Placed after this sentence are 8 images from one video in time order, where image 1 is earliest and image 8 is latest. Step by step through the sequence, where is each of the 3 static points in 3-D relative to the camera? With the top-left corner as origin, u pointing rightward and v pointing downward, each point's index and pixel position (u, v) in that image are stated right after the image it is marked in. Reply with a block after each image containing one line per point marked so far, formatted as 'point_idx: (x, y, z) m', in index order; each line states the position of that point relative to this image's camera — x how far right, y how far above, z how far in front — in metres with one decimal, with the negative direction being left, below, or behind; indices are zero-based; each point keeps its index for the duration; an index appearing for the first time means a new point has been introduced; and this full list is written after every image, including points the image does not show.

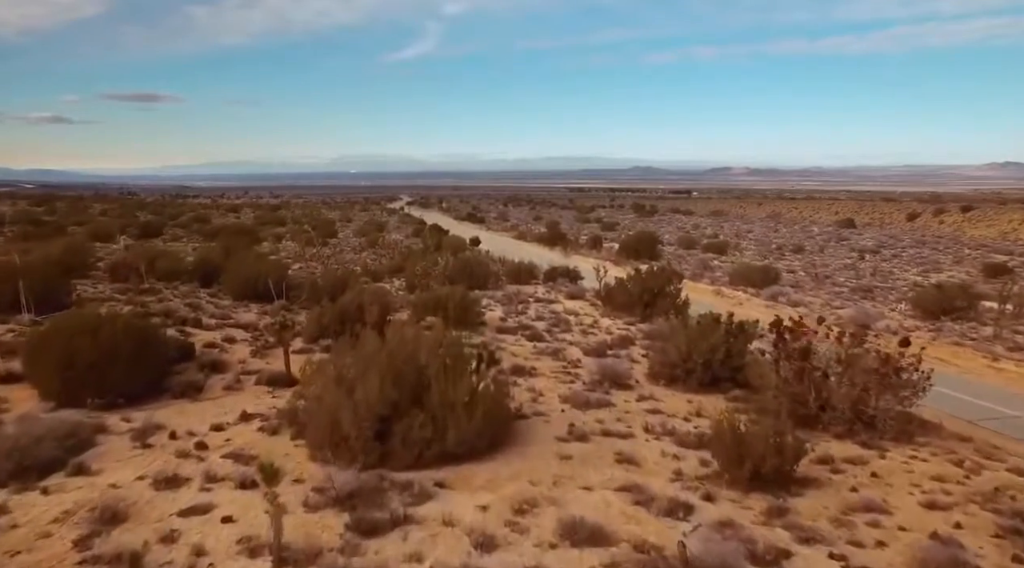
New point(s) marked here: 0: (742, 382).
0: (+4.0, -1.7, +12.5) m
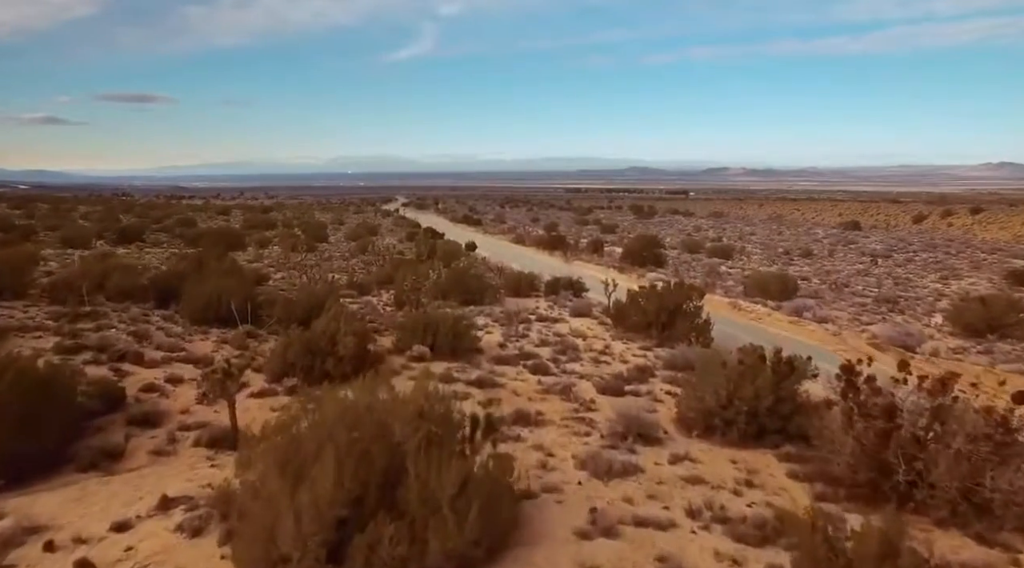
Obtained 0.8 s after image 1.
0: (+4.1, -2.2, +10.3) m
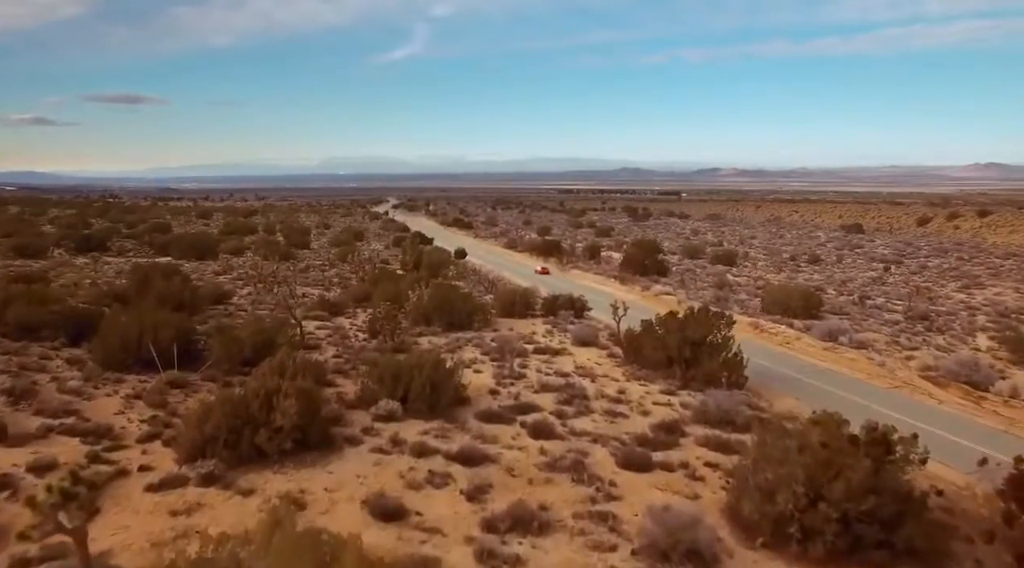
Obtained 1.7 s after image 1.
0: (+4.0, -2.7, +7.3) m
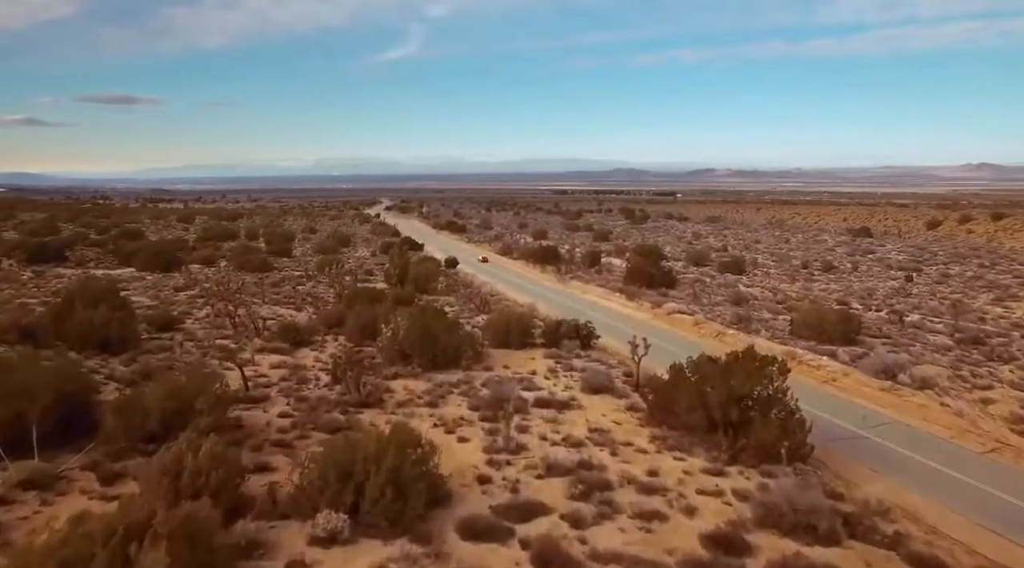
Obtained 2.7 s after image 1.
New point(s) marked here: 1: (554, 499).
0: (+4.0, -3.3, +4.0) m
1: (+0.5, -2.7, +9.1) m
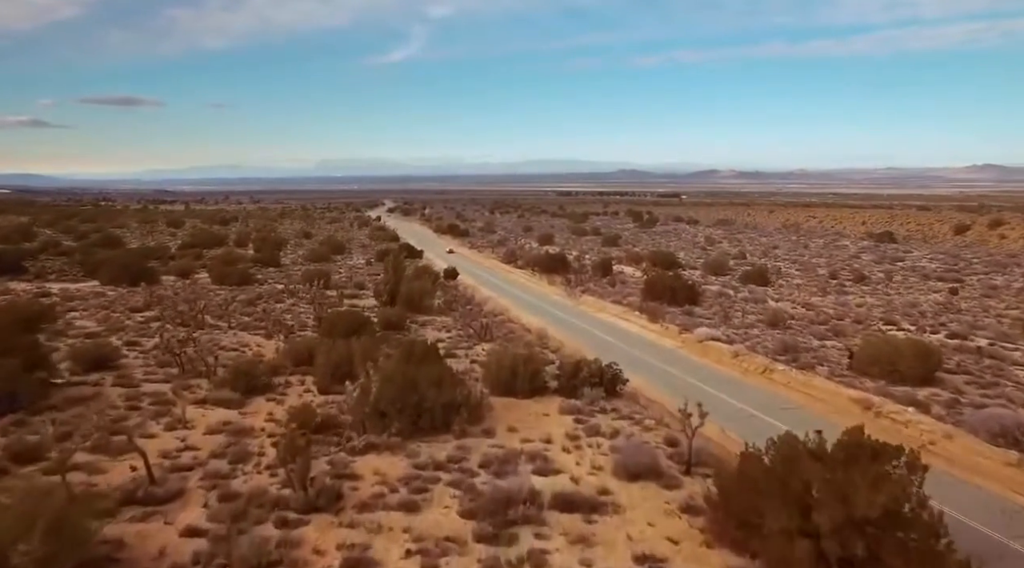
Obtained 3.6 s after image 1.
0: (+4.1, -4.0, +0.1) m
1: (+0.6, -3.4, +5.3) m
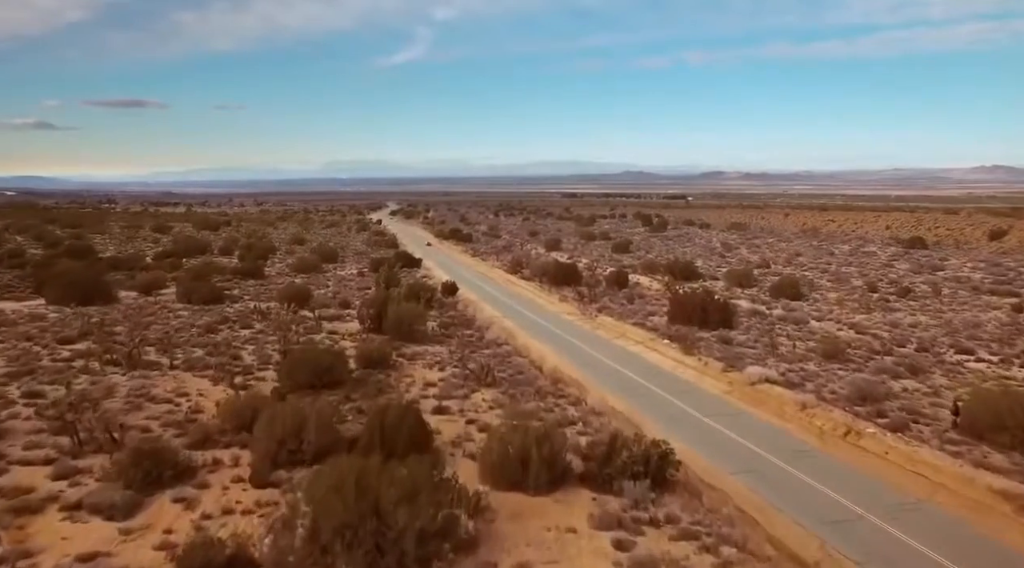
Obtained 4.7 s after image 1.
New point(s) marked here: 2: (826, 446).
0: (+4.1, -4.7, -4.3) m
1: (+0.7, -4.1, +0.8) m
2: (+6.4, -3.3, +14.5) m
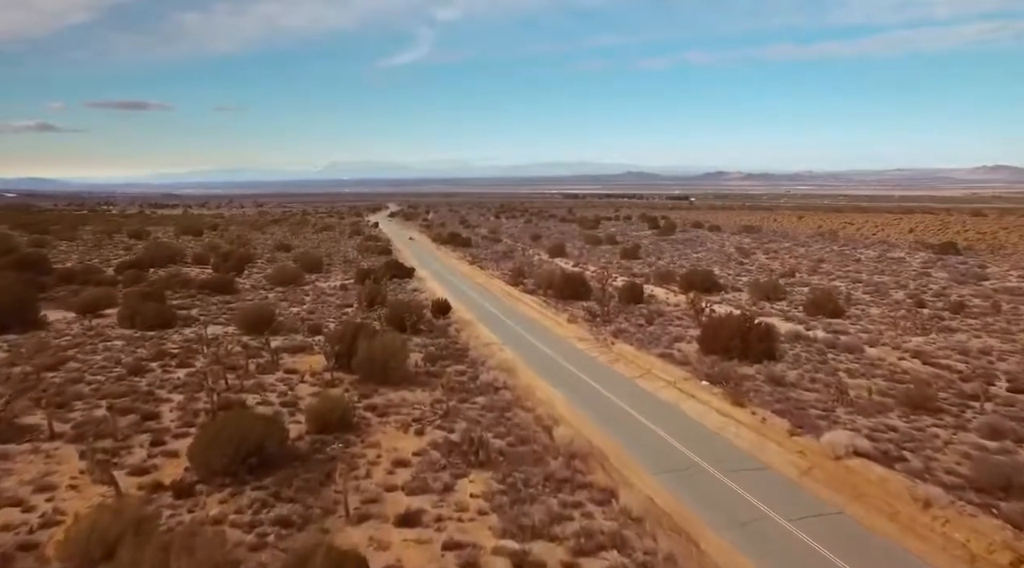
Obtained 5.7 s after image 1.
0: (+4.1, -5.5, -9.3) m
1: (+0.7, -4.9, -4.1) m
2: (+6.4, -4.0, +9.5) m
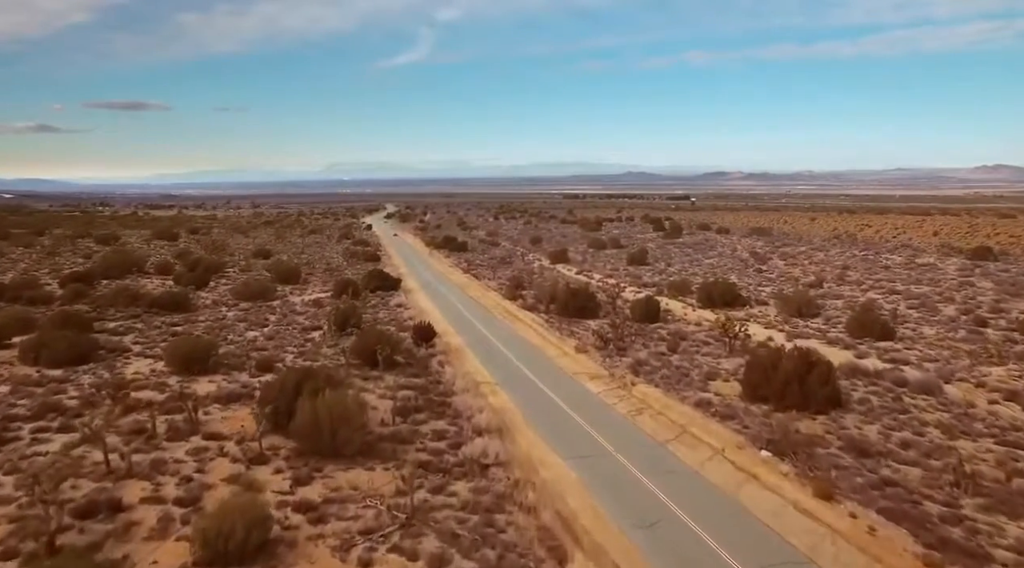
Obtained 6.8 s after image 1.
0: (+4.0, -6.2, -14.5) m
1: (+0.6, -5.6, -9.3) m
2: (+6.3, -4.8, +4.3) m
